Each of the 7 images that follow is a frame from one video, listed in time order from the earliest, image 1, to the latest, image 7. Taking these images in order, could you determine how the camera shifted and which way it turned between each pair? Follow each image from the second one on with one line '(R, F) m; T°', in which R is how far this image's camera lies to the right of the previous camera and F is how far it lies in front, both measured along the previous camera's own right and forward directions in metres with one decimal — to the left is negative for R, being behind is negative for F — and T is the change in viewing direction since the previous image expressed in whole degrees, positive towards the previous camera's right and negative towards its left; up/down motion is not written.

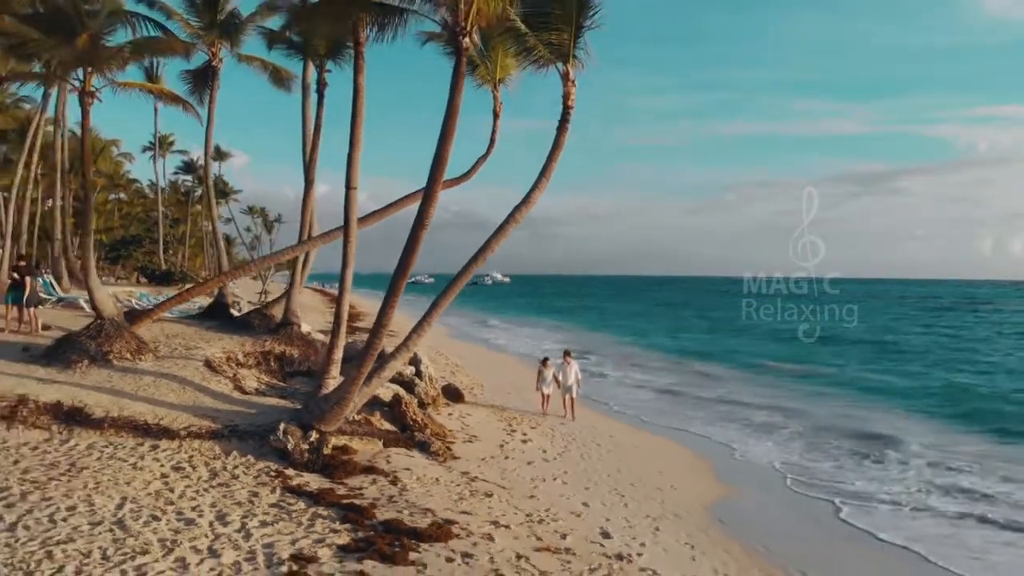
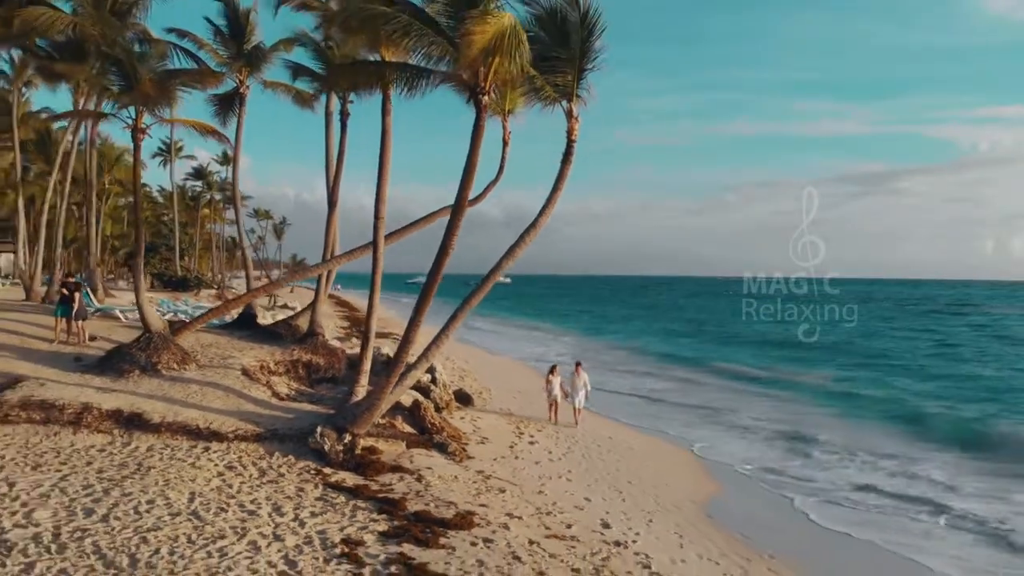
(-0.1, -0.7) m; 0°
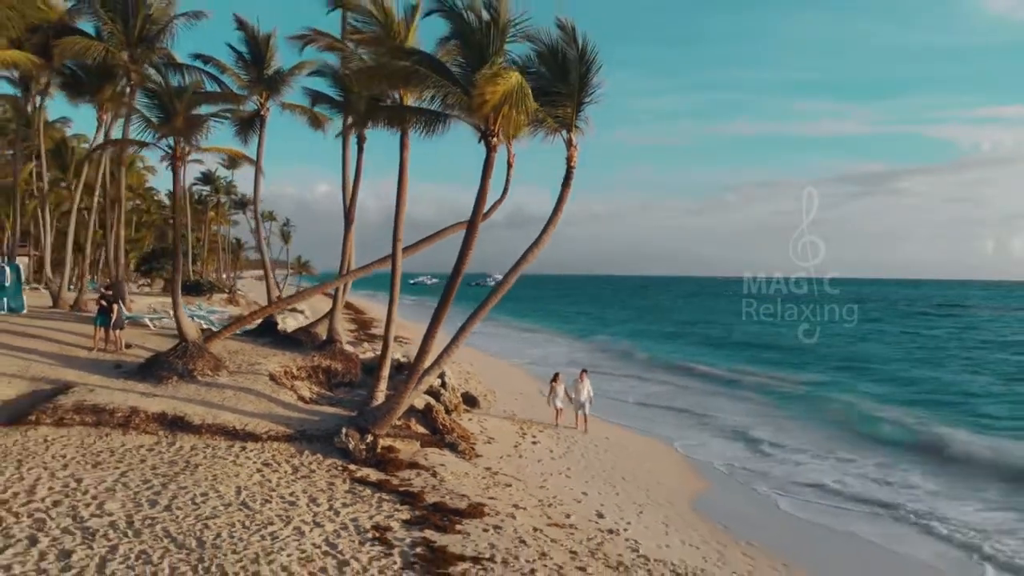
(-0.1, -0.7) m; 0°
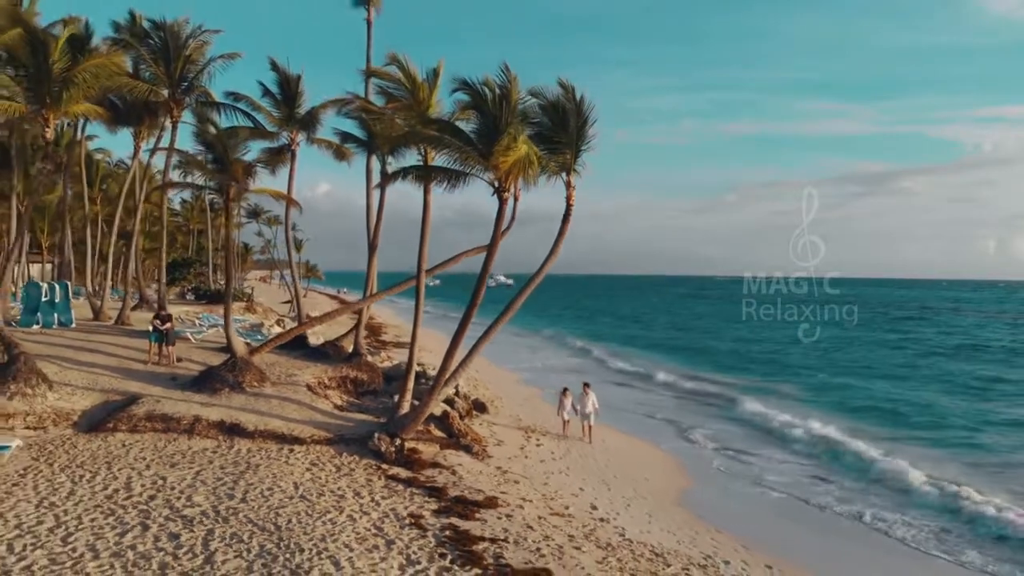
(-0.1, -1.2) m; 0°
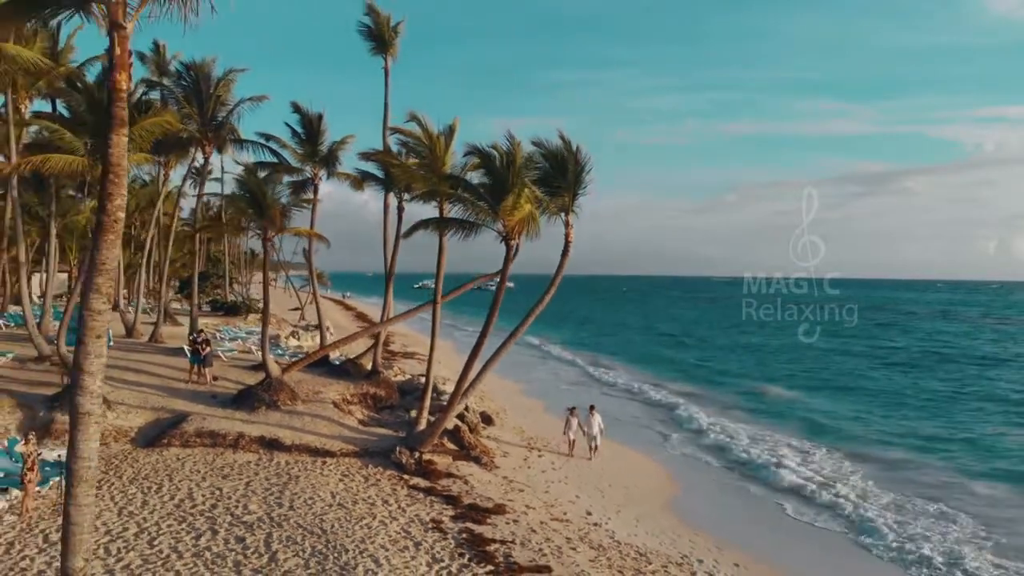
(-0.1, -1.2) m; 0°
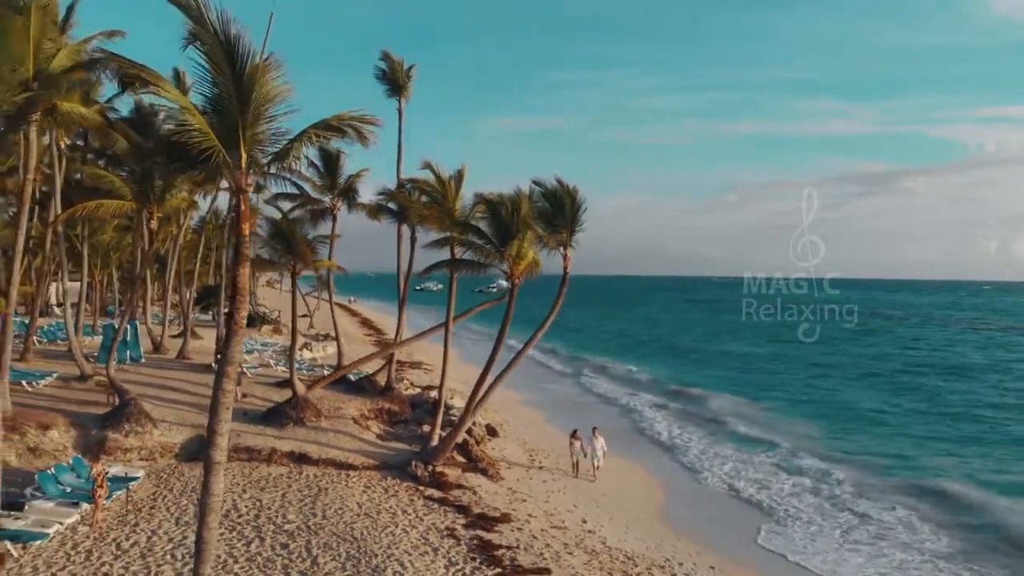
(-0.1, -1.1) m; 0°
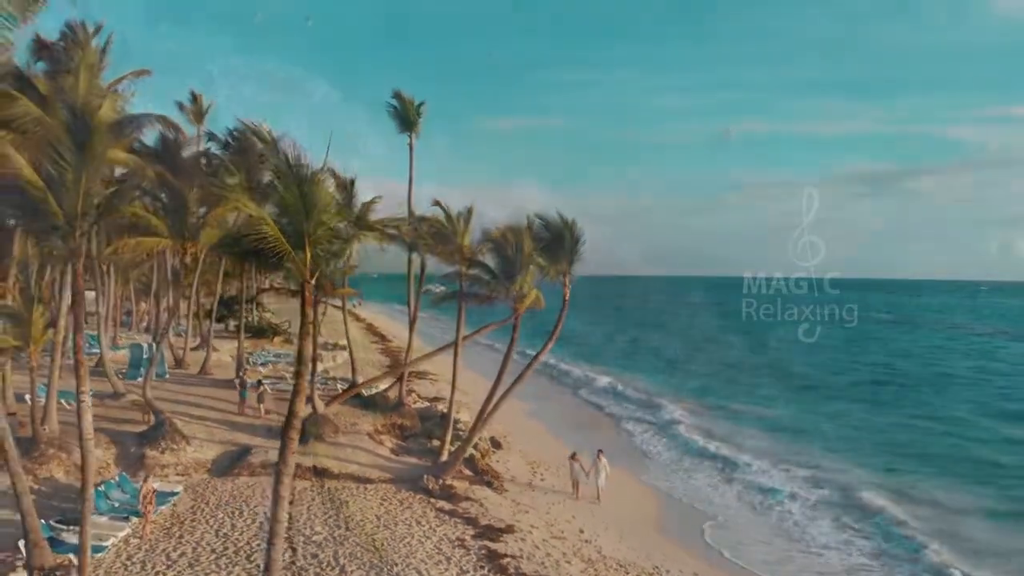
(-0.1, -1.0) m; 0°
